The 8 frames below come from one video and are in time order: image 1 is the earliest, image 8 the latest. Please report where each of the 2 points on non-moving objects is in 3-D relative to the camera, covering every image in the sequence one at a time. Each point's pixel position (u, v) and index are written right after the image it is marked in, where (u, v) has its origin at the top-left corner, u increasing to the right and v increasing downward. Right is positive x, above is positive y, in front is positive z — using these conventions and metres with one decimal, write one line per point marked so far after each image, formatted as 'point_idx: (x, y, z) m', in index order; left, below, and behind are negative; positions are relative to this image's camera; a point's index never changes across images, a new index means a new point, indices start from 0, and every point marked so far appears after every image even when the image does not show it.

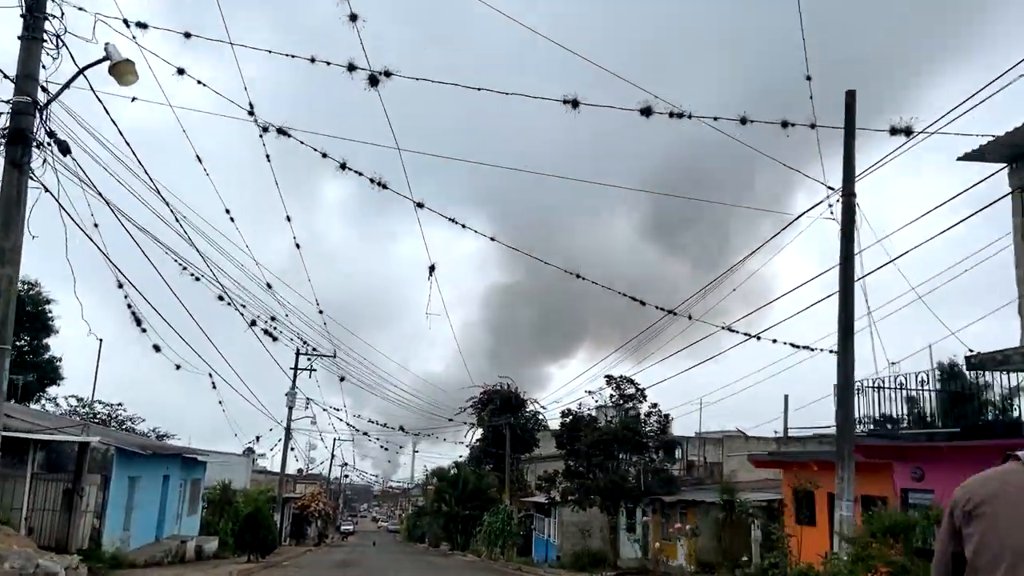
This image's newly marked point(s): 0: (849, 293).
0: (+5.1, -0.1, +12.0) m
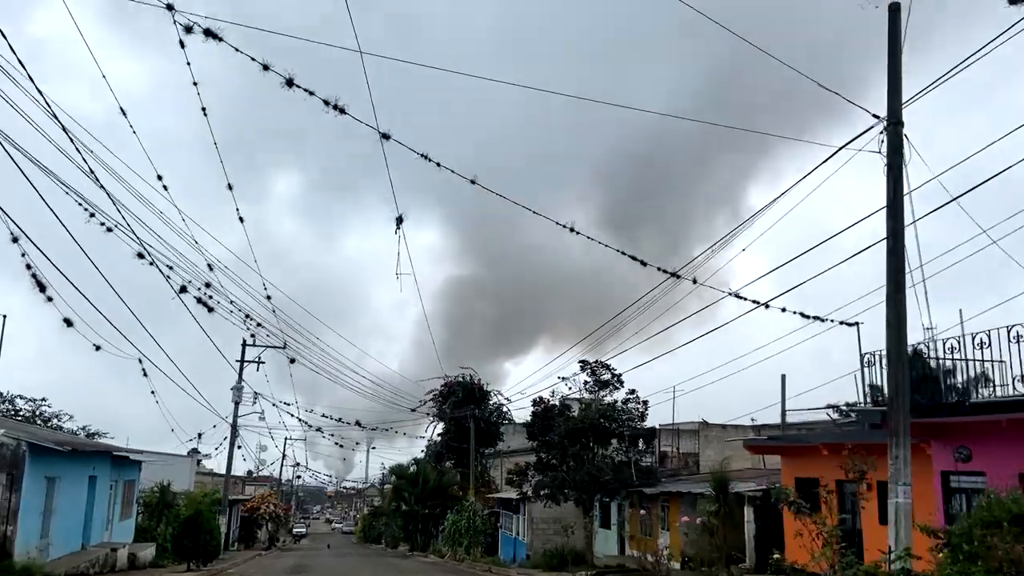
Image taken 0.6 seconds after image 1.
0: (+4.9, +0.6, +10.1) m
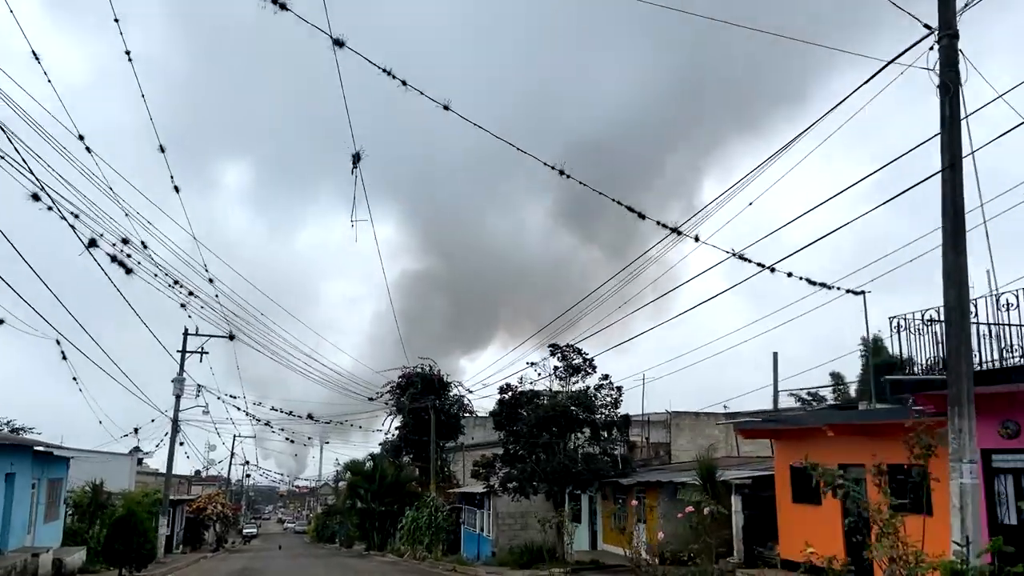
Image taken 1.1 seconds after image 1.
0: (+4.8, +1.2, +8.5) m
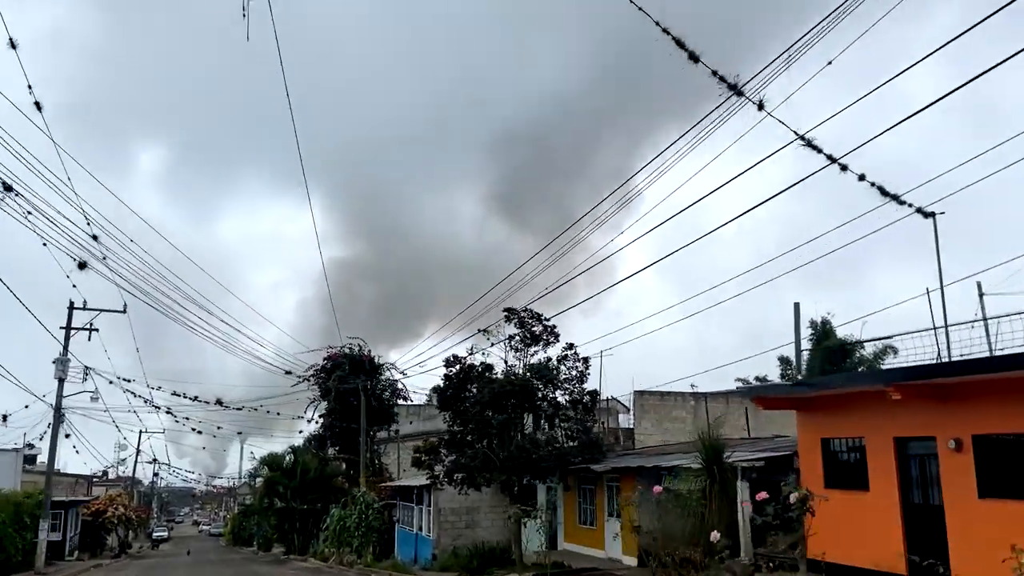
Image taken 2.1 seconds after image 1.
0: (+4.9, +2.4, +5.1) m
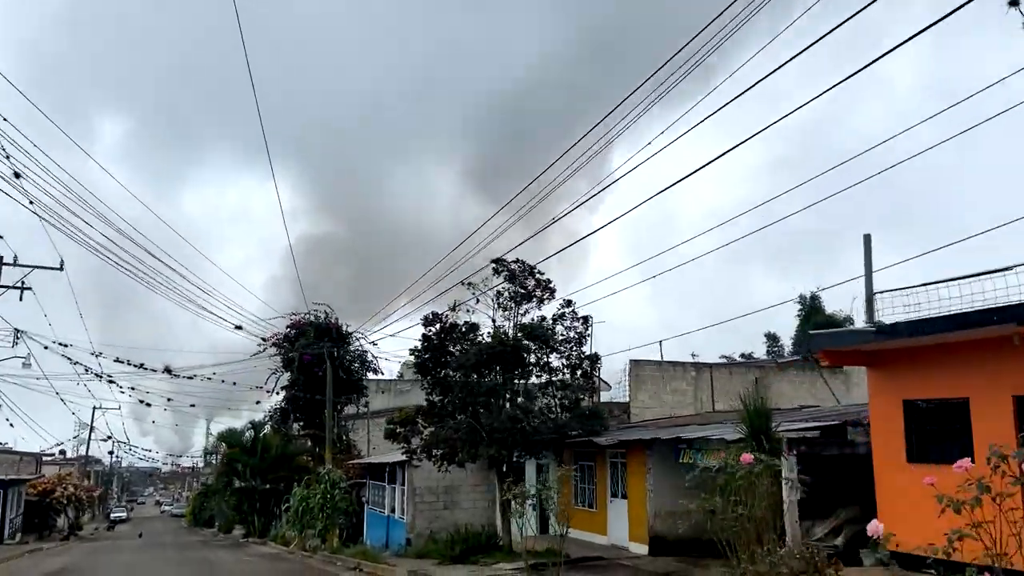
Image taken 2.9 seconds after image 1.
0: (+5.3, +3.2, +2.2) m
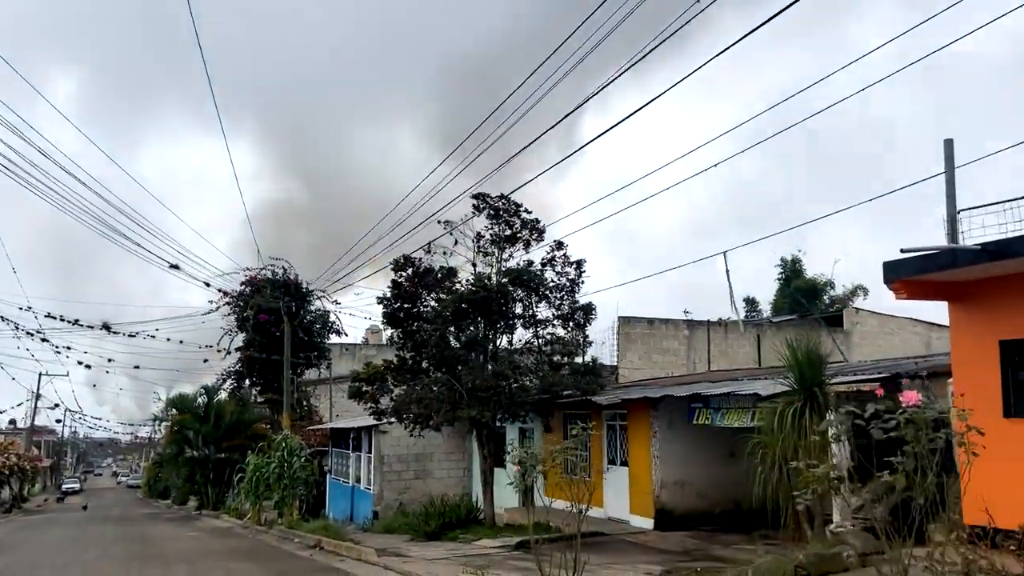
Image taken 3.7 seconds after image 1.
0: (+5.8, +3.9, 0.0) m
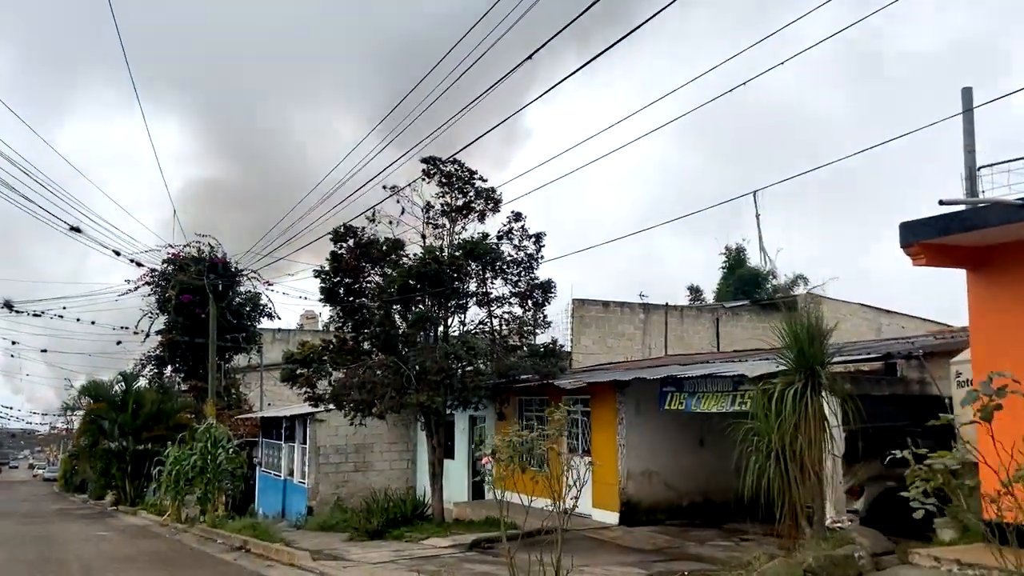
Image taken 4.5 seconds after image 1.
0: (+6.2, +4.1, -1.0) m
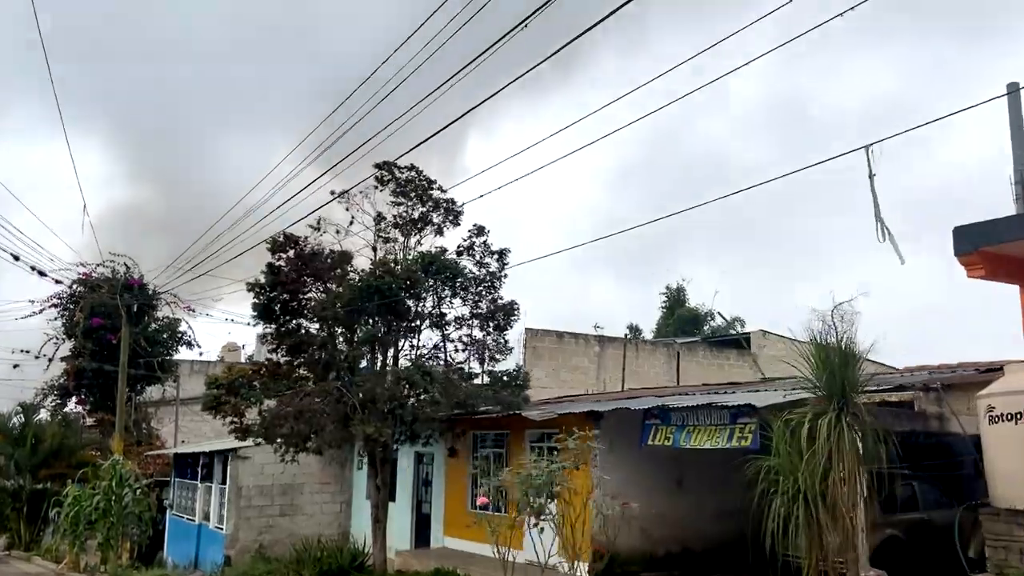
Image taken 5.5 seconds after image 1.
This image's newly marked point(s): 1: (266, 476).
0: (+7.0, +4.3, -1.7) m
1: (-4.9, -3.8, +16.2) m
